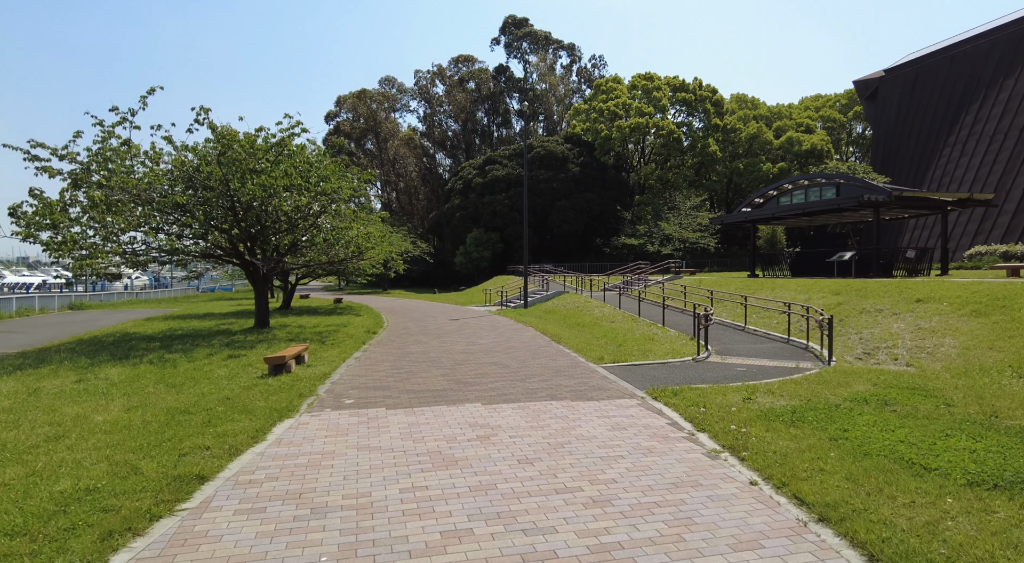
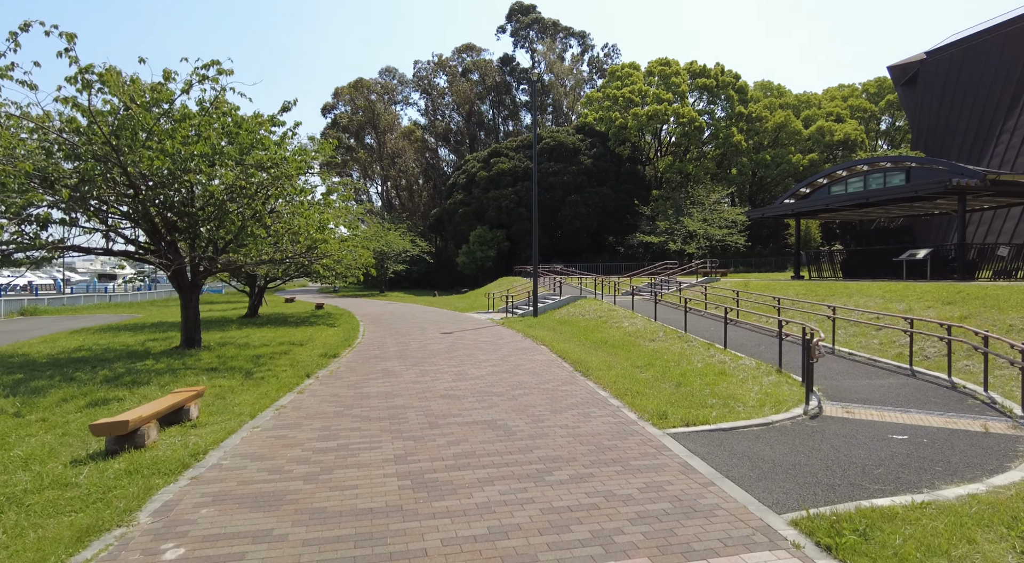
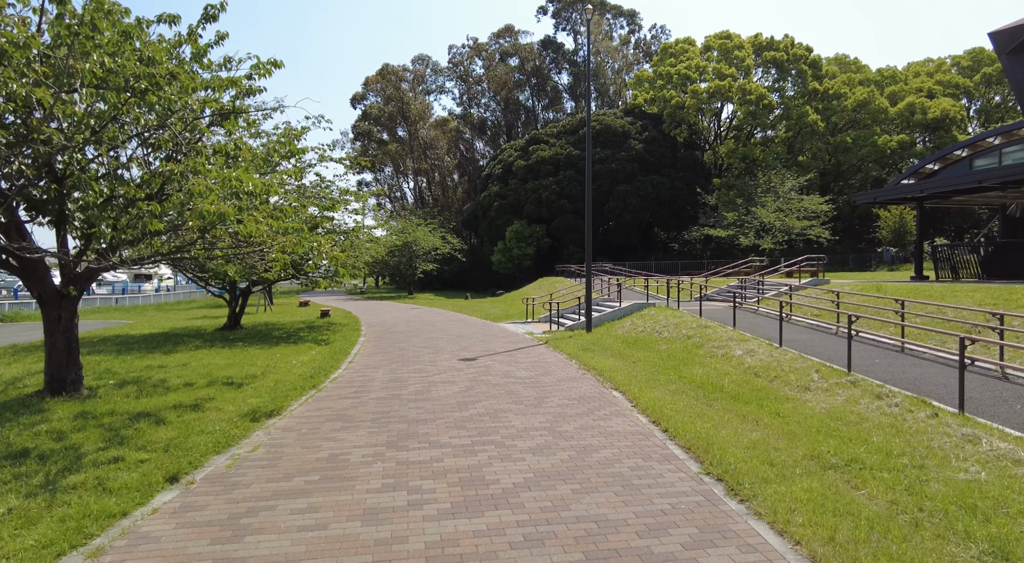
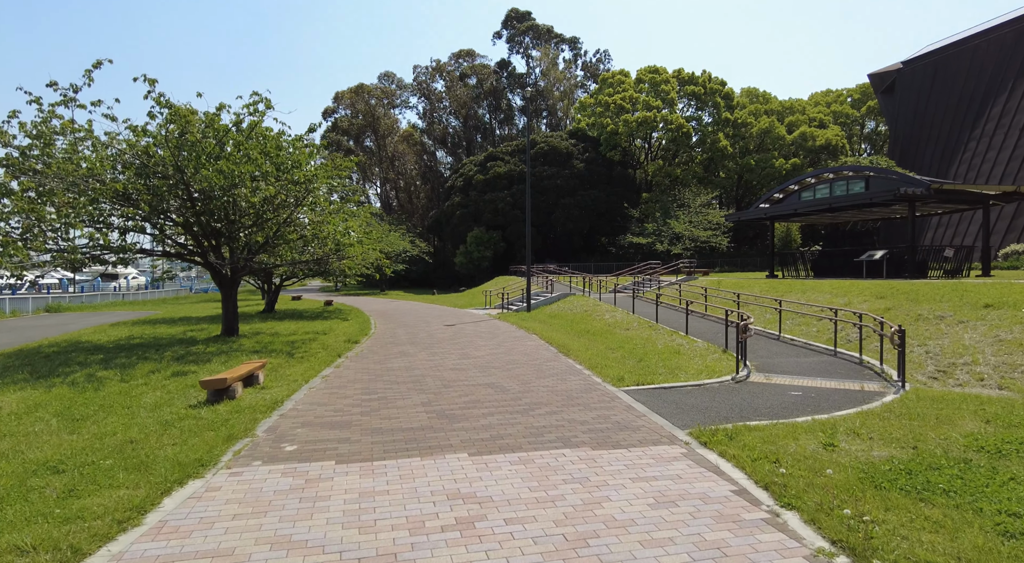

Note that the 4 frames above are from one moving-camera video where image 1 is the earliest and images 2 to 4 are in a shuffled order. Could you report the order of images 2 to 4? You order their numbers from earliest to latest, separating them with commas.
4, 2, 3
